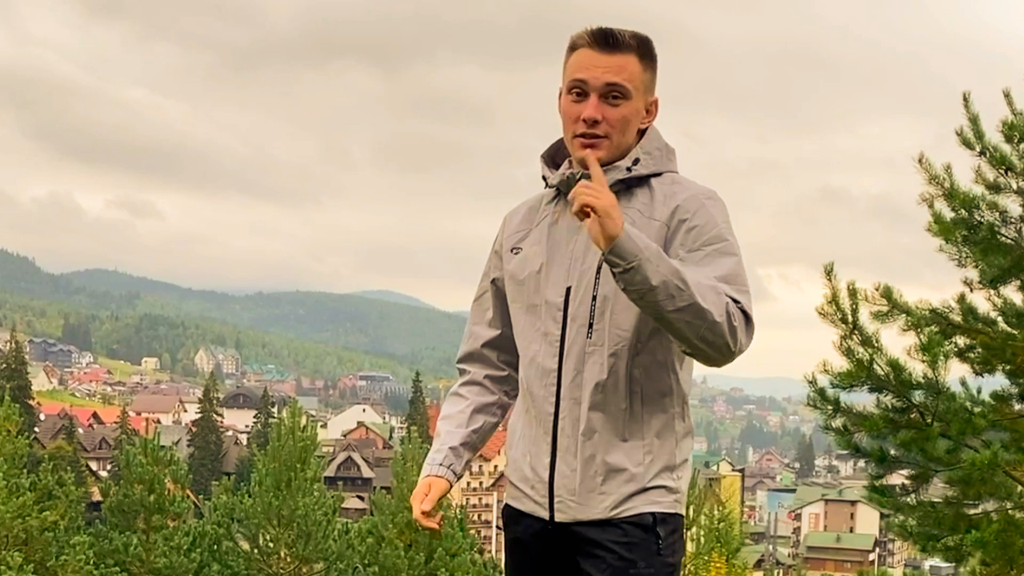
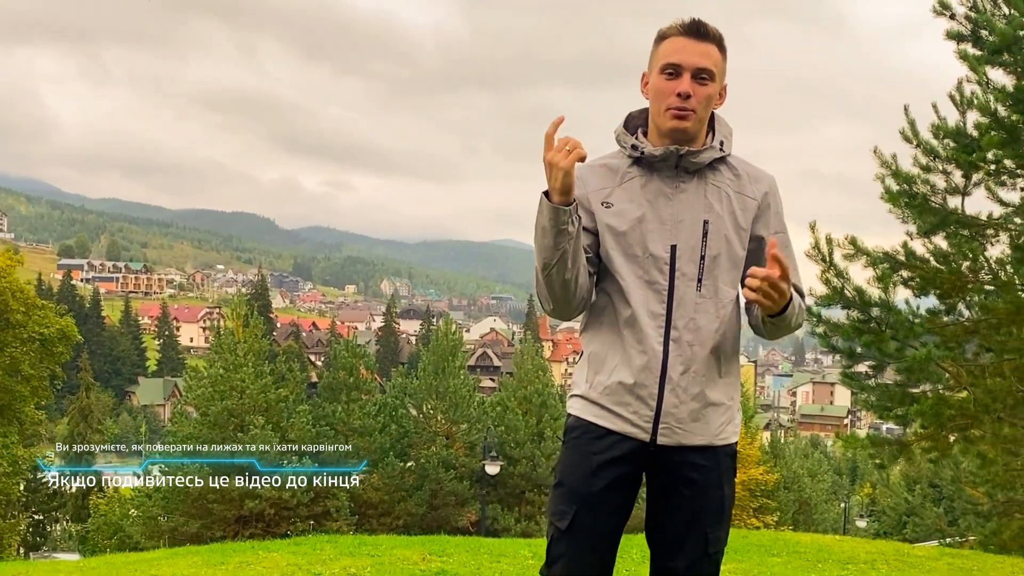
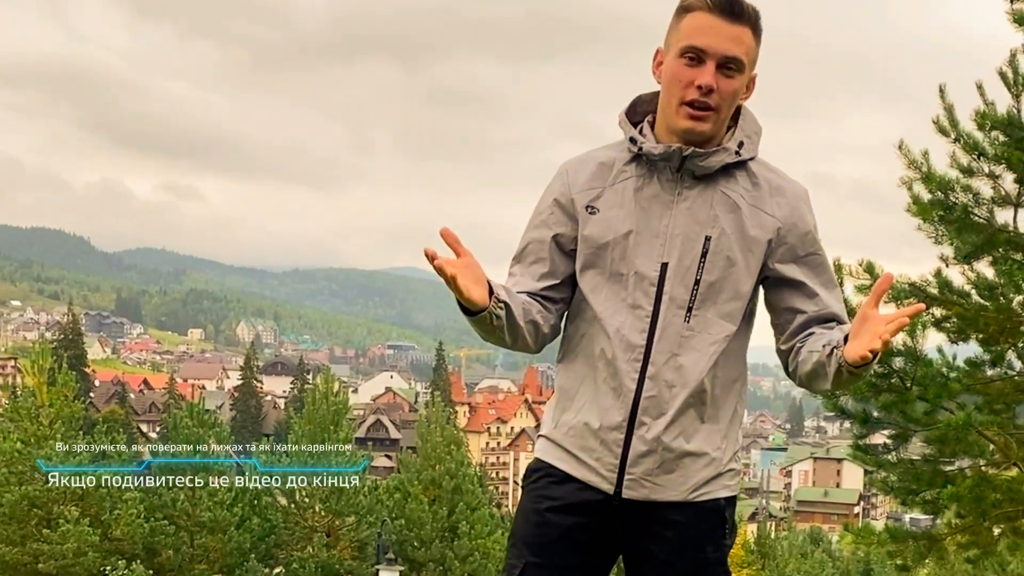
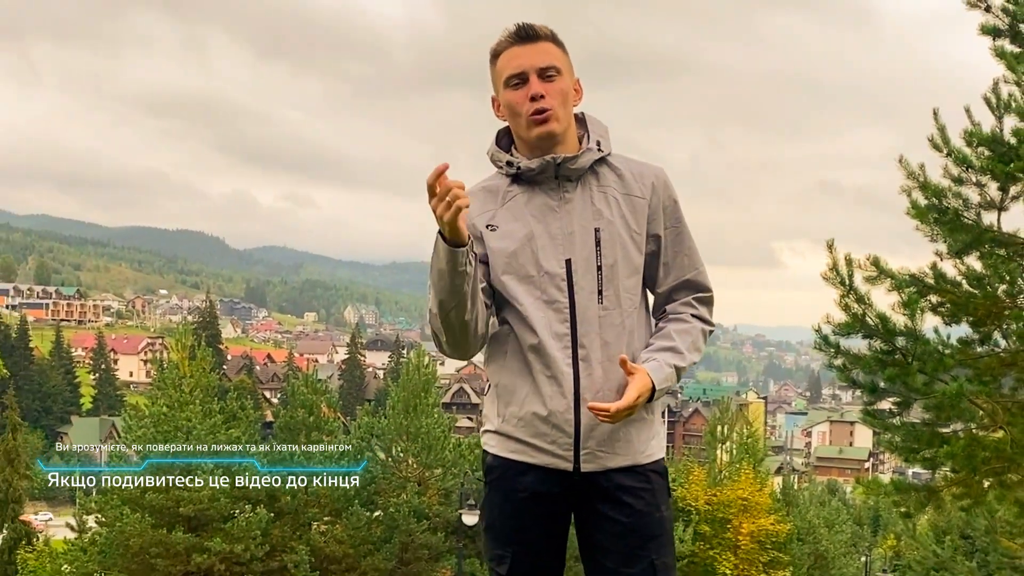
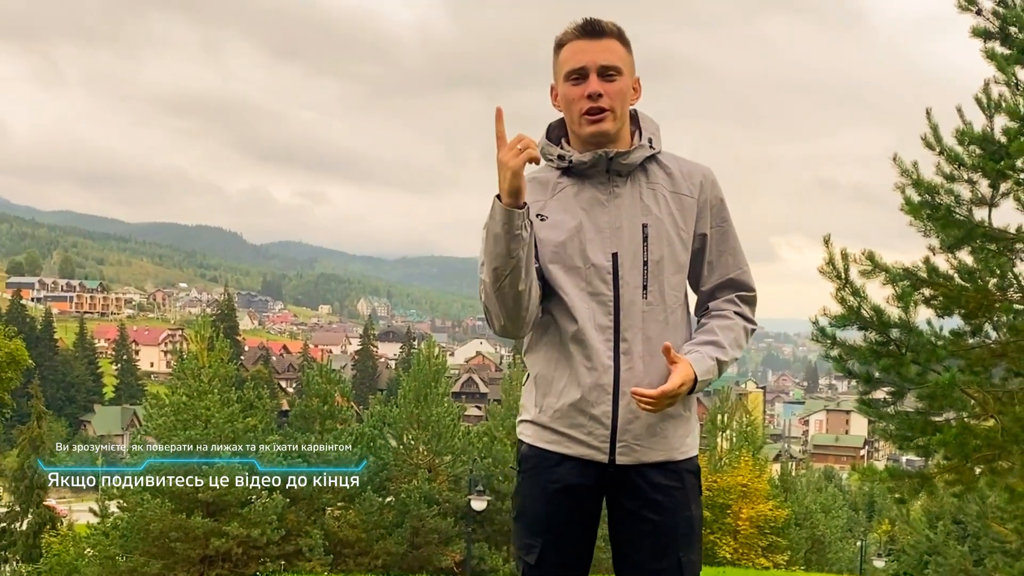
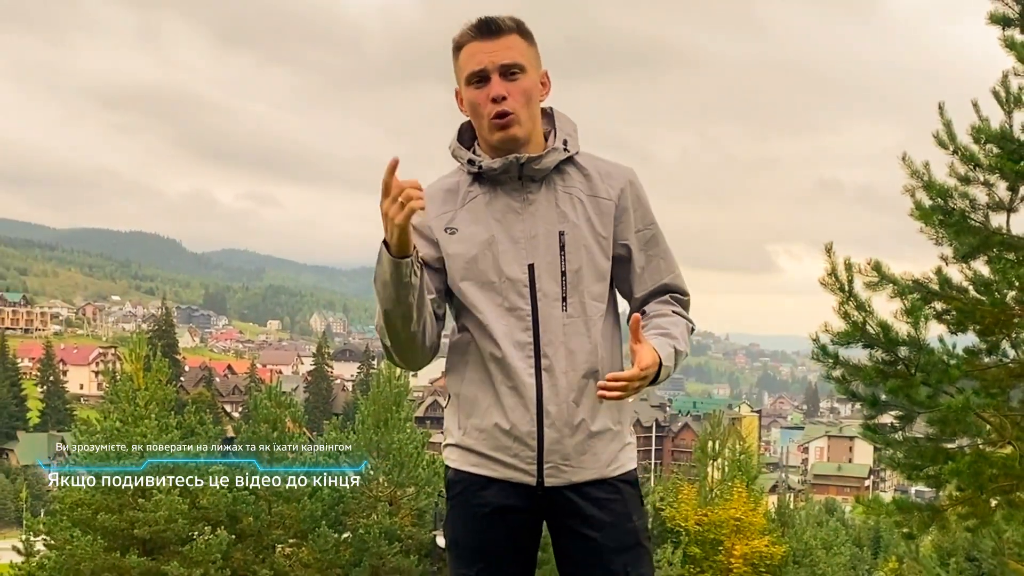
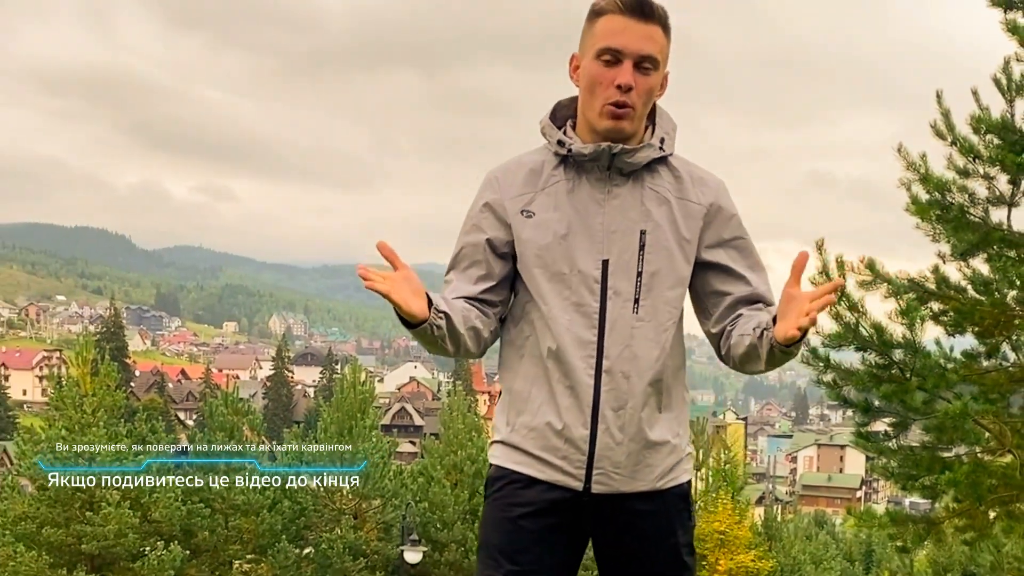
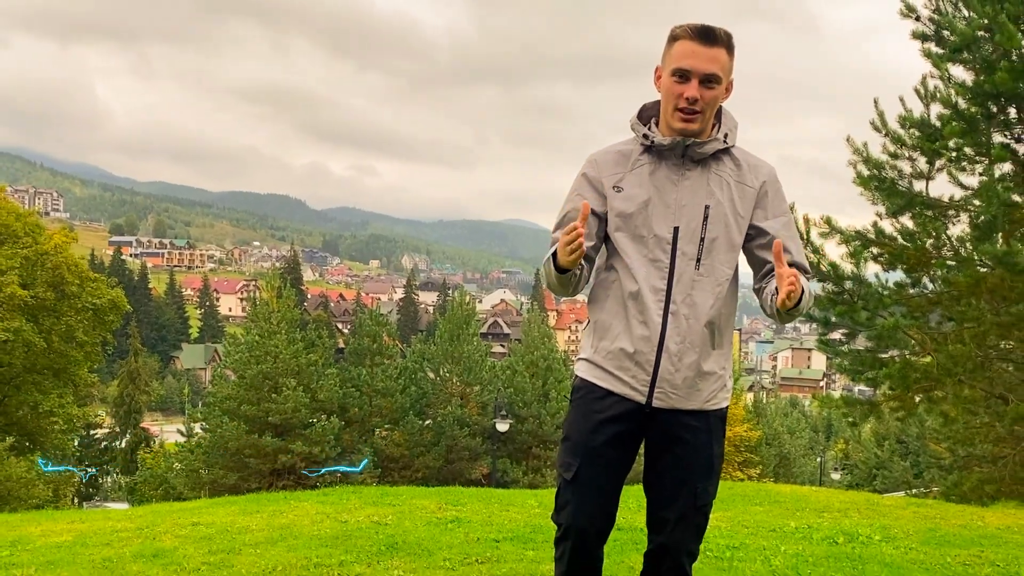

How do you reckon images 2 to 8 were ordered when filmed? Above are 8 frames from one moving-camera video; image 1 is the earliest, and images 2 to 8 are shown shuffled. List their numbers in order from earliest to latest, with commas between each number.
3, 7, 6, 4, 5, 2, 8
